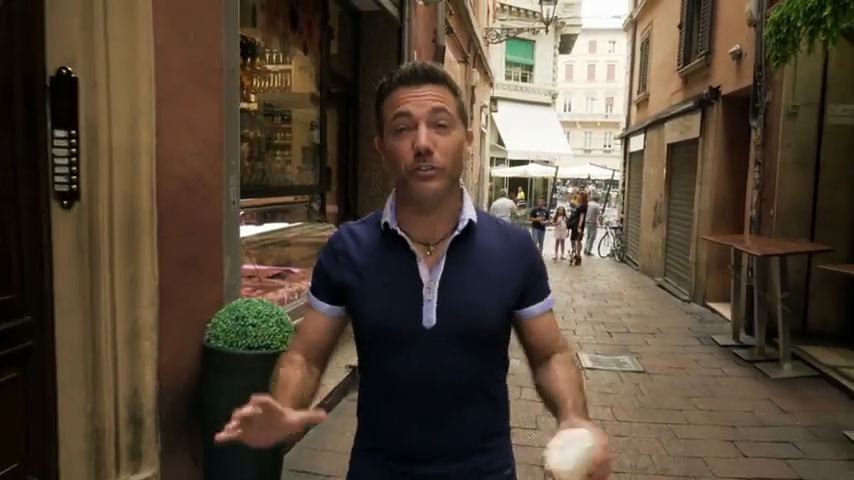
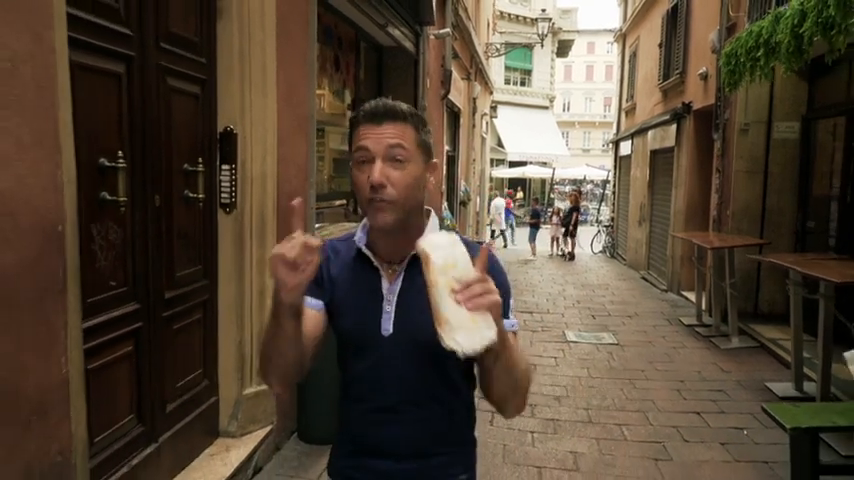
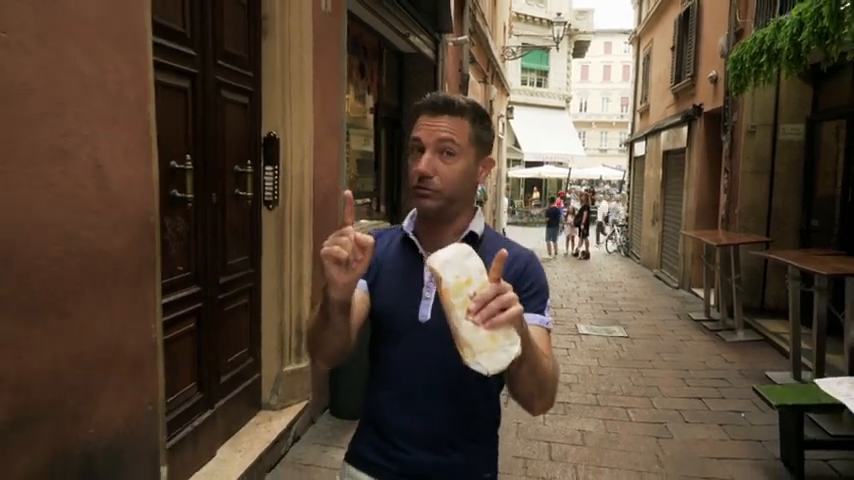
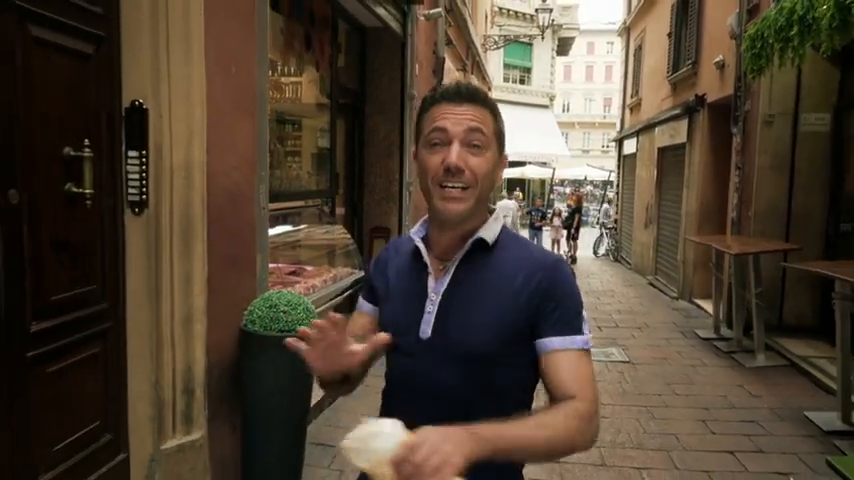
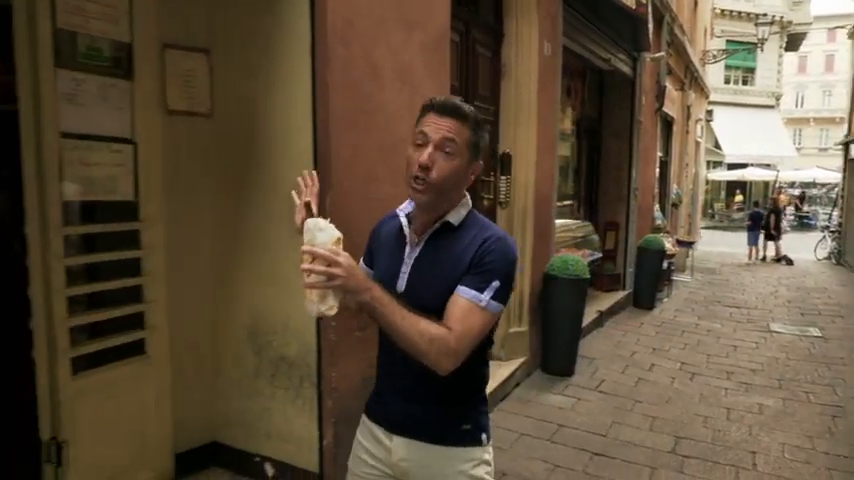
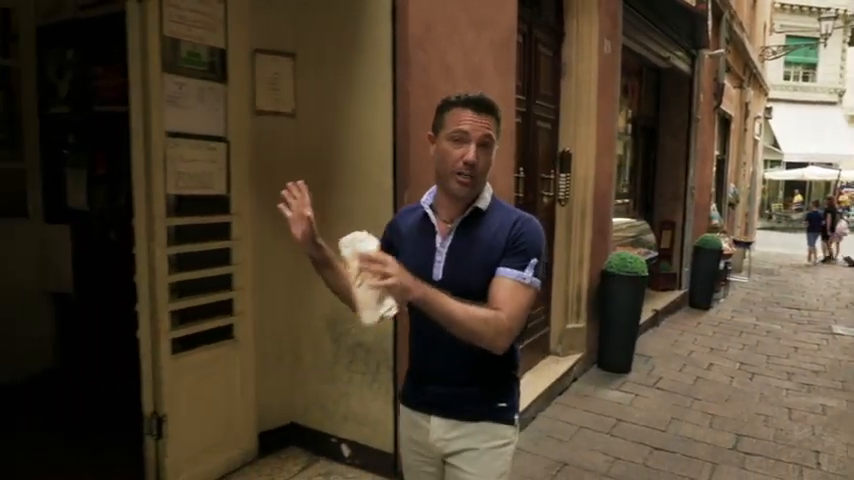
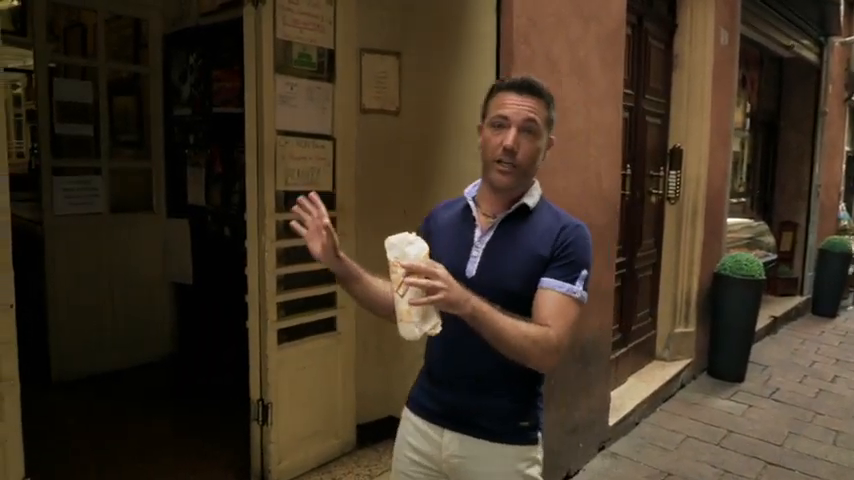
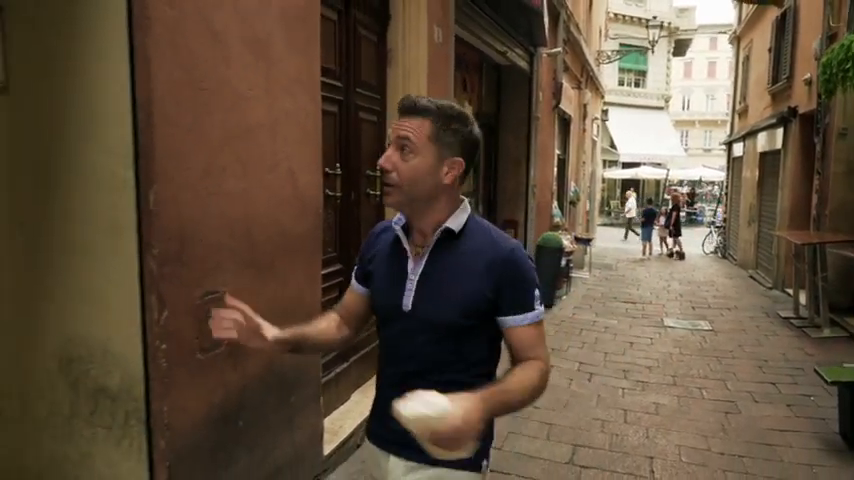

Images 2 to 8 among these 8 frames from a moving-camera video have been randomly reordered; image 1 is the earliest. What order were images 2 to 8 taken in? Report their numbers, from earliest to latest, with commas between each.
4, 2, 3, 8, 5, 6, 7
